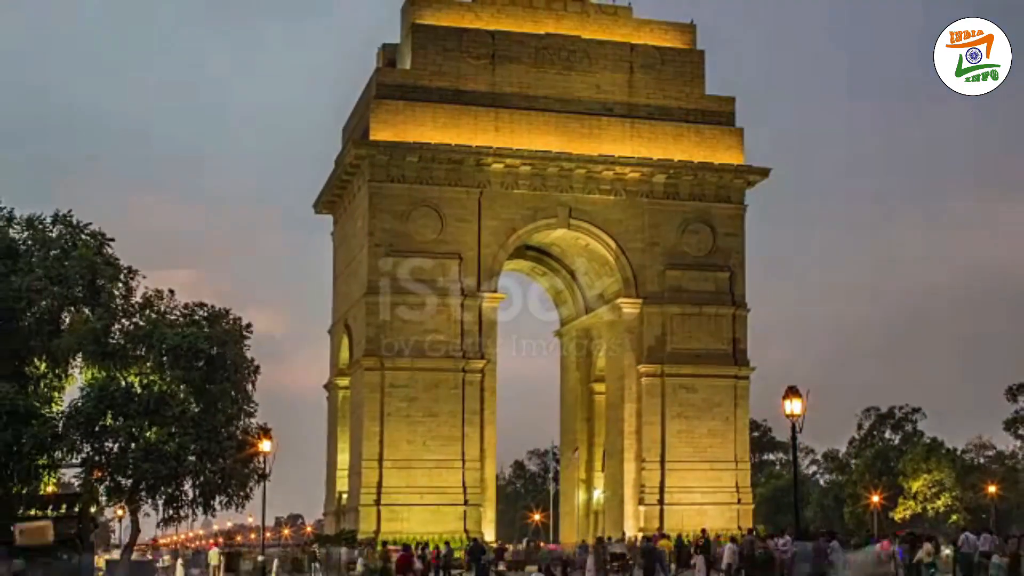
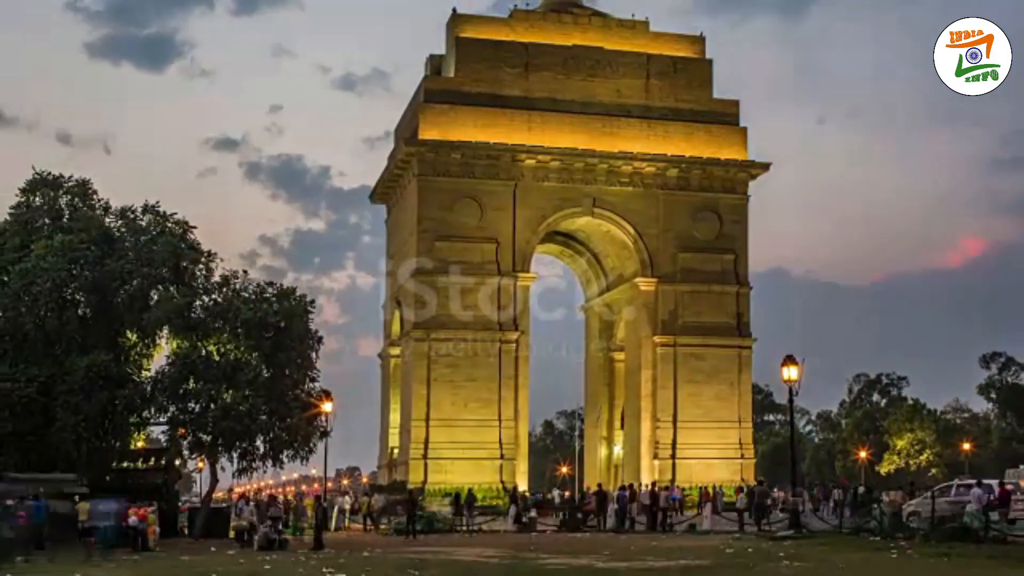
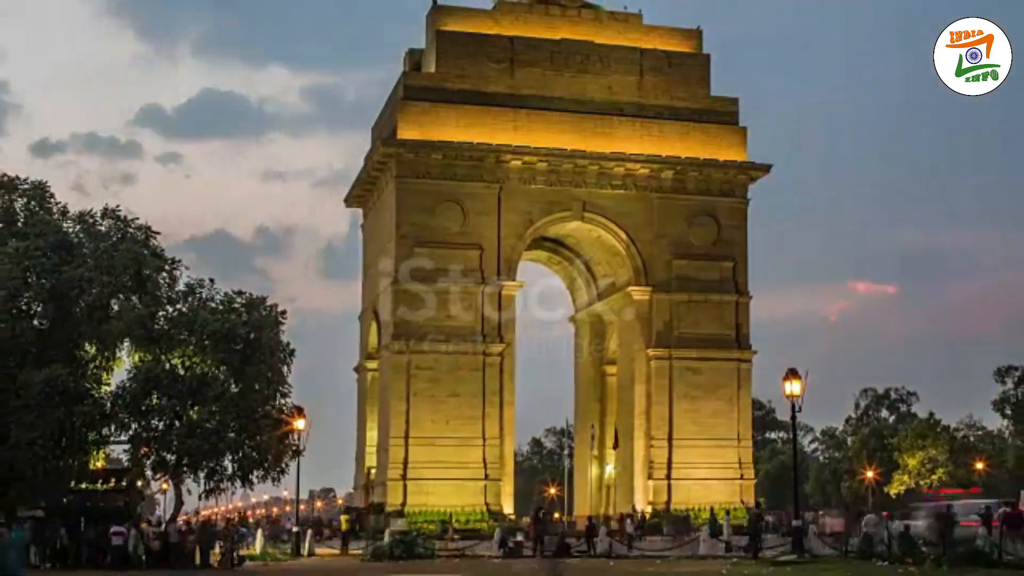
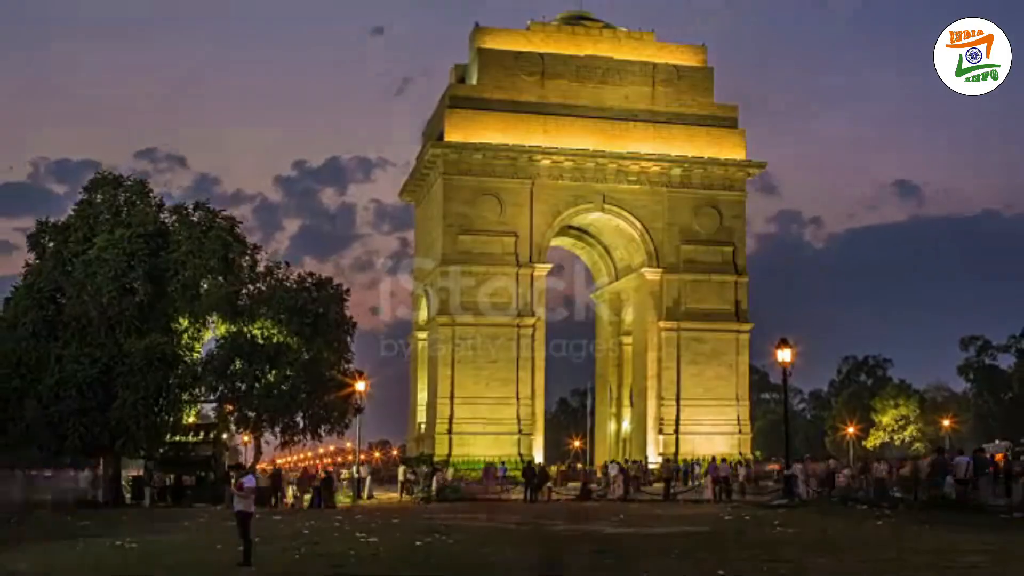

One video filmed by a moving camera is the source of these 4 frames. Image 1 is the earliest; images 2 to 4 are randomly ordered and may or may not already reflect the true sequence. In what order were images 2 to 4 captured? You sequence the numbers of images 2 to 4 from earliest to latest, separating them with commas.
3, 2, 4
